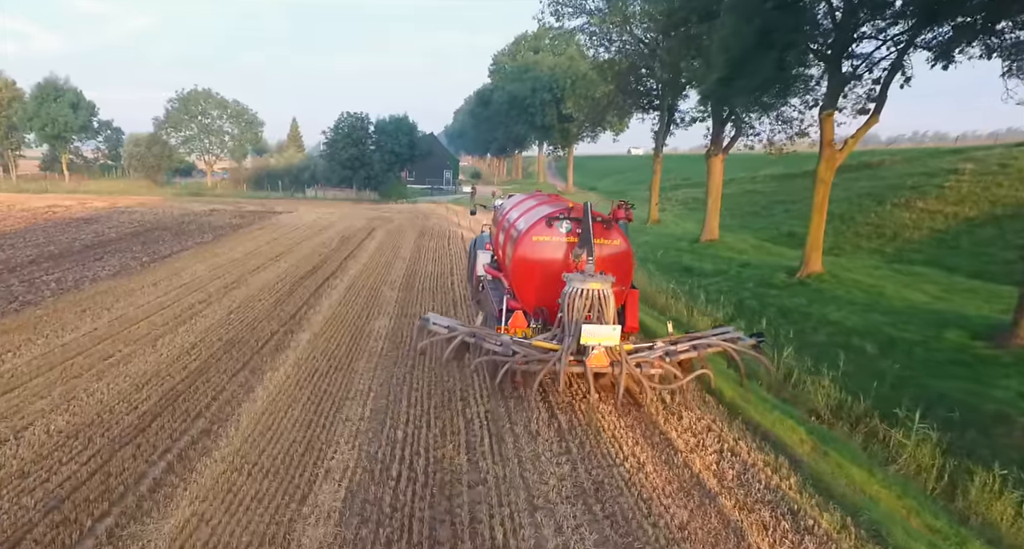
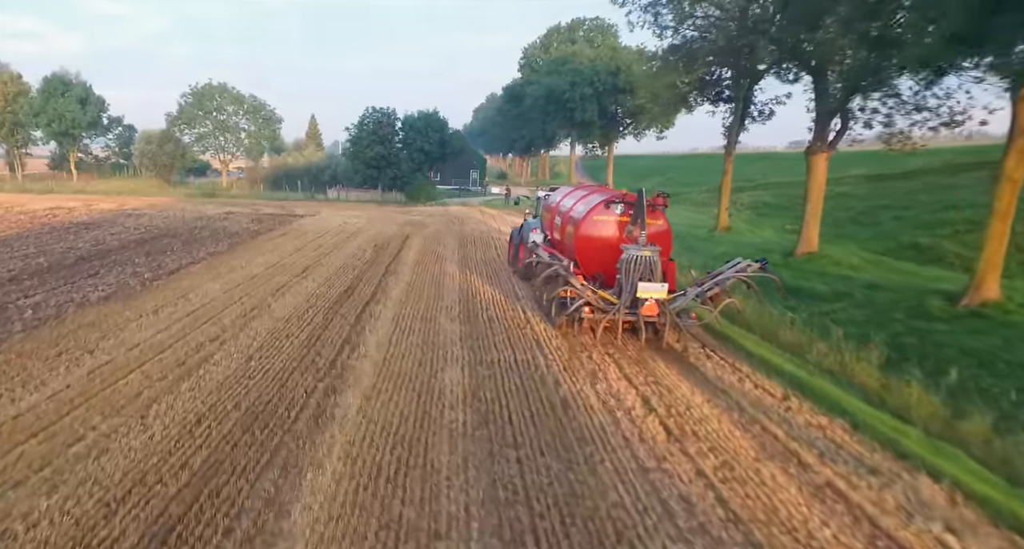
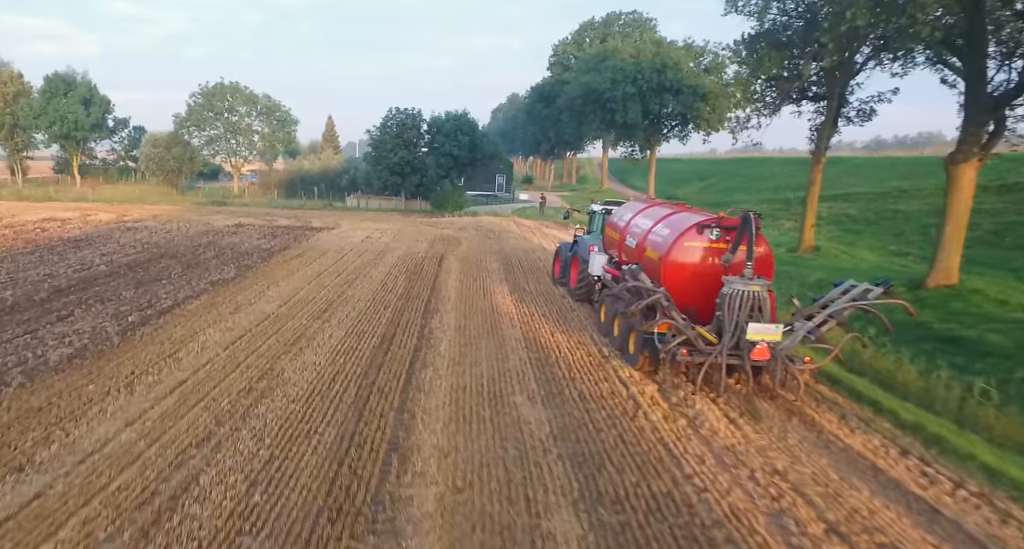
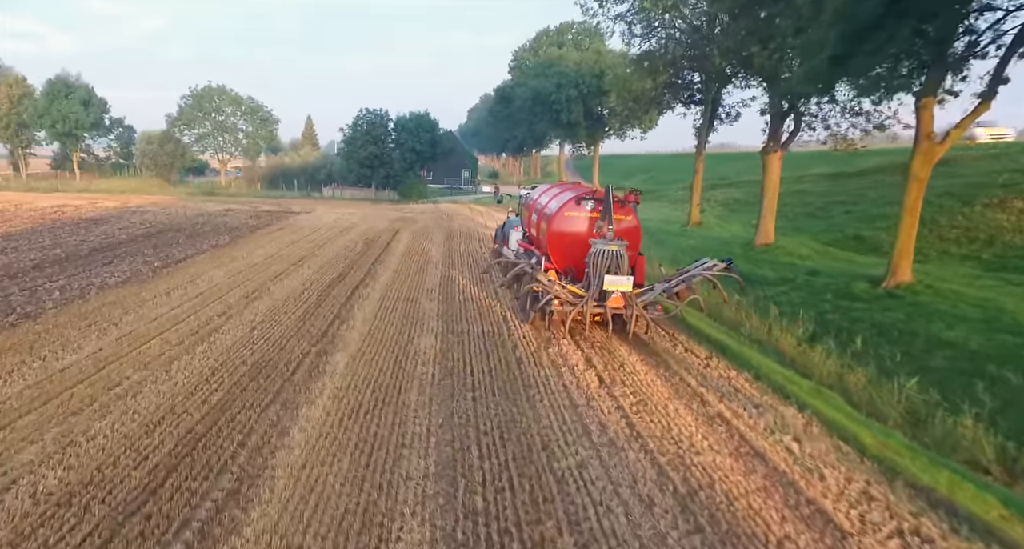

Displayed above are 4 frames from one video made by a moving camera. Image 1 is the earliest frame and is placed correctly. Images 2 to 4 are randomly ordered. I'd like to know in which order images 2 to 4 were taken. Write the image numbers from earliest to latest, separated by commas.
4, 2, 3
